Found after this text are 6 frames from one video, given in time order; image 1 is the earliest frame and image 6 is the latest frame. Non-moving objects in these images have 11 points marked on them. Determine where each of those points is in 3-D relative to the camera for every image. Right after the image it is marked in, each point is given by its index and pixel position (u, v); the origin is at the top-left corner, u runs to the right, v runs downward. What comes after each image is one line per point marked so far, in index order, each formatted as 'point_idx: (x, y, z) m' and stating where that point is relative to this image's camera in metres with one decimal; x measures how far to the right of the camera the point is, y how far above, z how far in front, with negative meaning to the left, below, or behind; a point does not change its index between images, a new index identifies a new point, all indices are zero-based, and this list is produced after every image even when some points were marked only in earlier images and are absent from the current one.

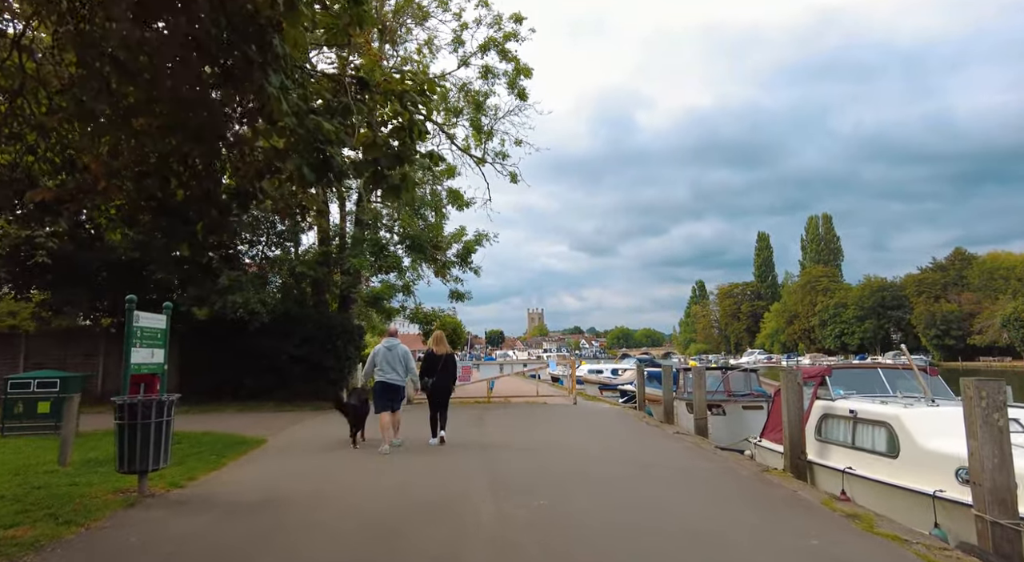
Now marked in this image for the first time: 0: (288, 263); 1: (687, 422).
0: (-5.9, +0.6, +16.3) m
1: (+4.0, -3.3, +14.2) m
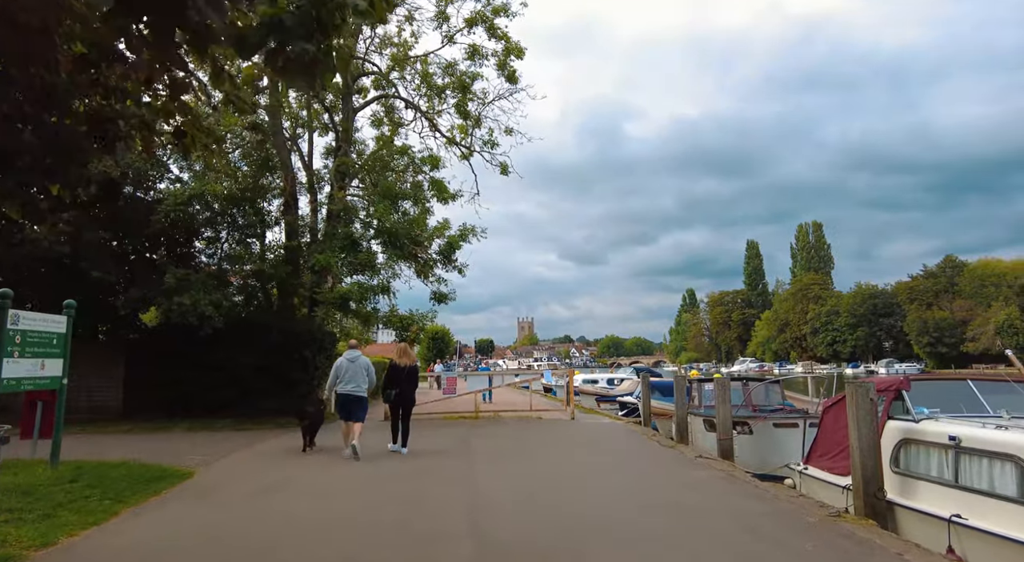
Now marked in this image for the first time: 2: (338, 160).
0: (-6.1, +0.6, +14.4) m
1: (+3.8, -3.2, +12.4) m
2: (-4.5, +3.1, +15.7) m
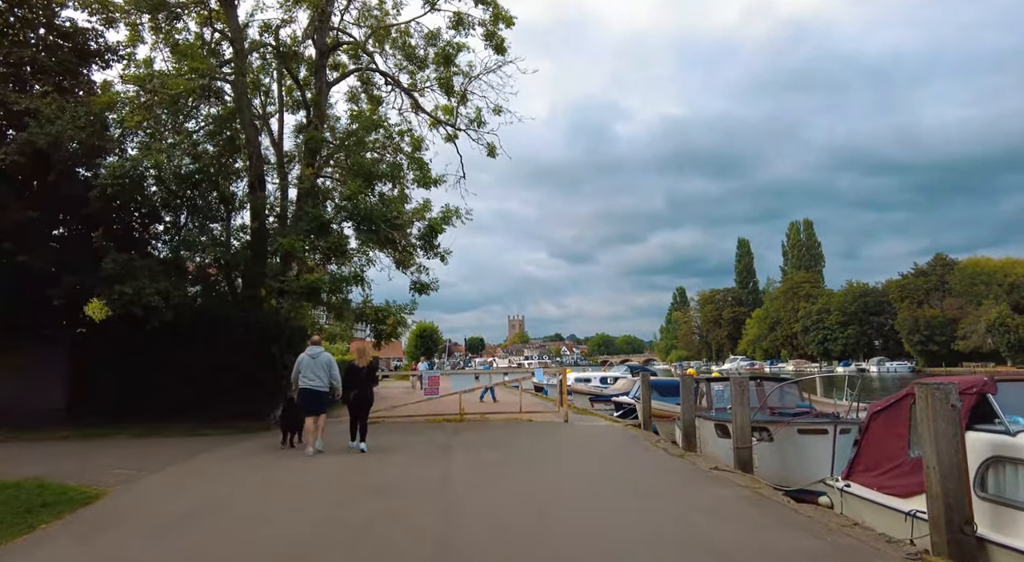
0: (-6.4, +0.8, +12.9) m
1: (+3.6, -3.0, +11.1) m
2: (-4.7, +3.4, +14.3) m
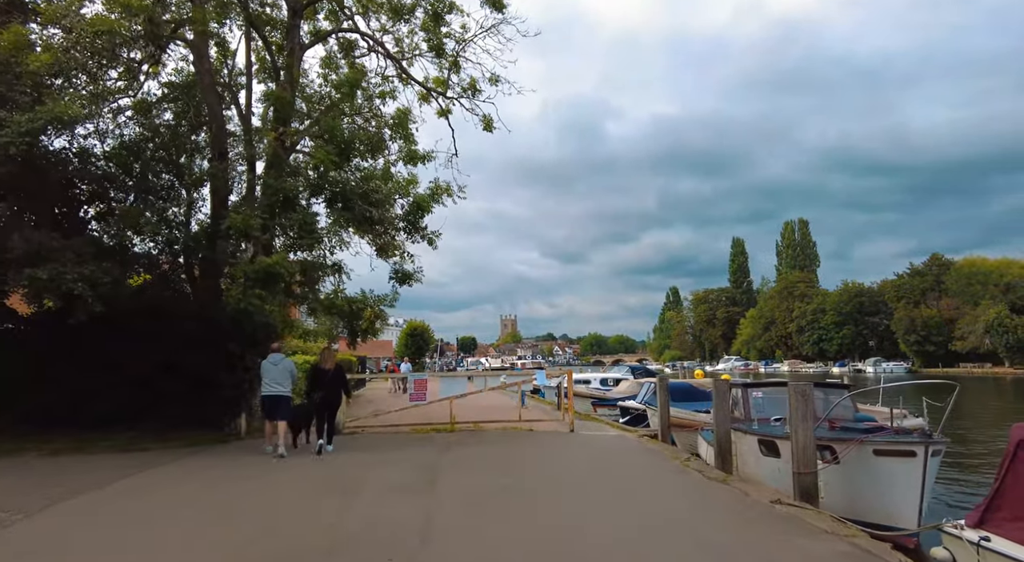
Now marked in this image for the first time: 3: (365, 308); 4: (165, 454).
0: (-6.4, +1.1, +10.9) m
1: (+3.6, -2.8, +9.2) m
2: (-4.7, +3.6, +12.3) m
3: (-3.1, -0.5, +12.7) m
4: (-5.8, -2.9, +10.4) m
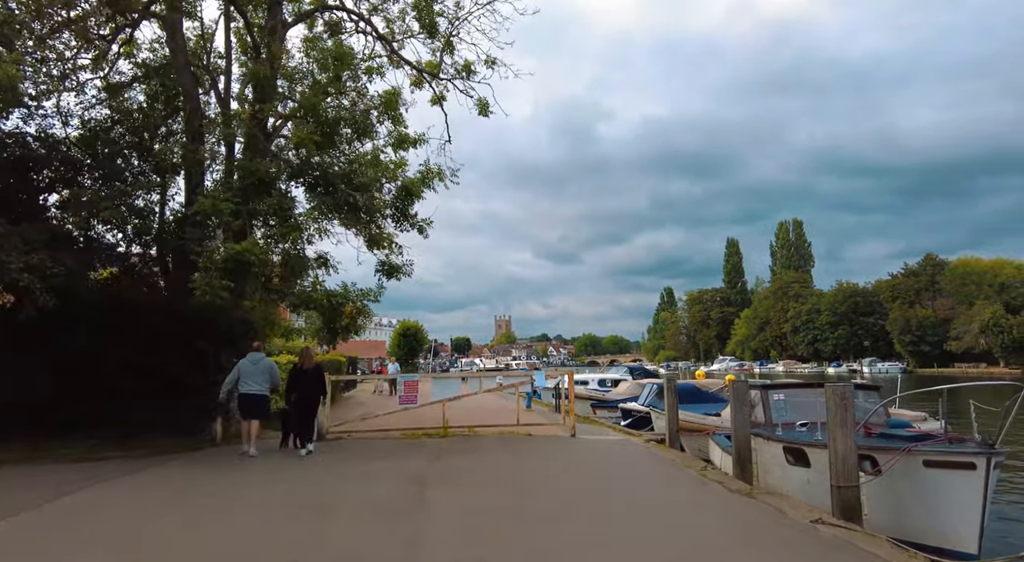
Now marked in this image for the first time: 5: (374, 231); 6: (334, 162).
0: (-6.4, +1.2, +9.9) m
1: (+3.6, -2.7, +8.4) m
2: (-4.8, +3.7, +11.3) m
3: (-3.1, -0.4, +11.8) m
4: (-5.8, -2.8, +9.5) m
5: (-2.6, +0.9, +11.6) m
6: (-3.1, +2.0, +10.7) m
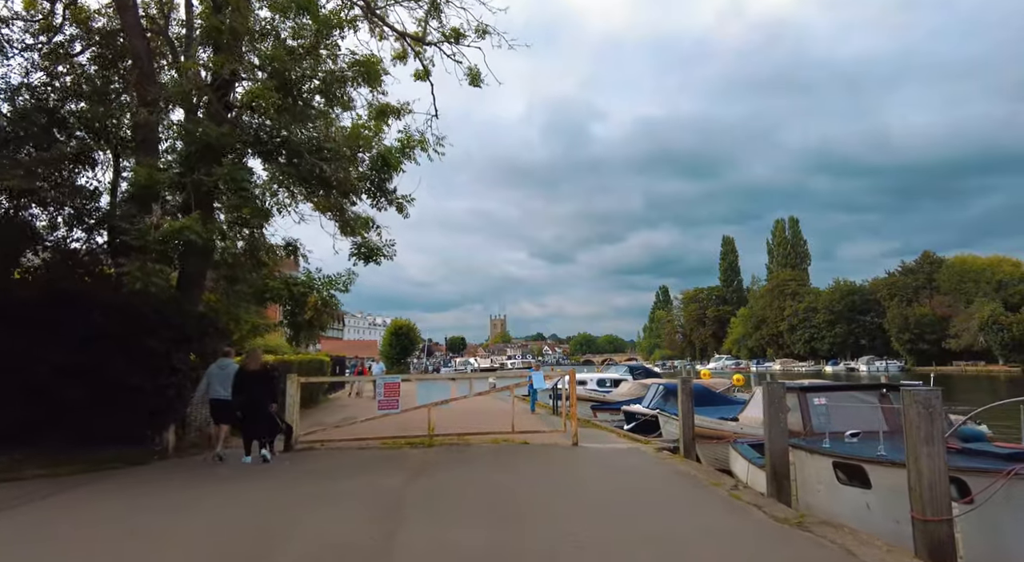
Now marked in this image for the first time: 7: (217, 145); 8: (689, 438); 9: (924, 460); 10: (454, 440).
0: (-6.5, +1.4, +8.5) m
1: (+3.5, -2.5, +7.0) m
2: (-4.9, +3.9, +9.9) m
3: (-3.2, -0.2, +10.3) m
4: (-5.9, -2.6, +8.0) m
5: (-2.7, +1.1, +10.1) m
6: (-3.2, +2.2, +9.2) m
7: (-4.1, +1.8, +8.6) m
8: (+3.1, -2.8, +10.7) m
9: (+3.3, -1.4, +4.9) m
10: (-1.1, -2.8, +11.0) m
